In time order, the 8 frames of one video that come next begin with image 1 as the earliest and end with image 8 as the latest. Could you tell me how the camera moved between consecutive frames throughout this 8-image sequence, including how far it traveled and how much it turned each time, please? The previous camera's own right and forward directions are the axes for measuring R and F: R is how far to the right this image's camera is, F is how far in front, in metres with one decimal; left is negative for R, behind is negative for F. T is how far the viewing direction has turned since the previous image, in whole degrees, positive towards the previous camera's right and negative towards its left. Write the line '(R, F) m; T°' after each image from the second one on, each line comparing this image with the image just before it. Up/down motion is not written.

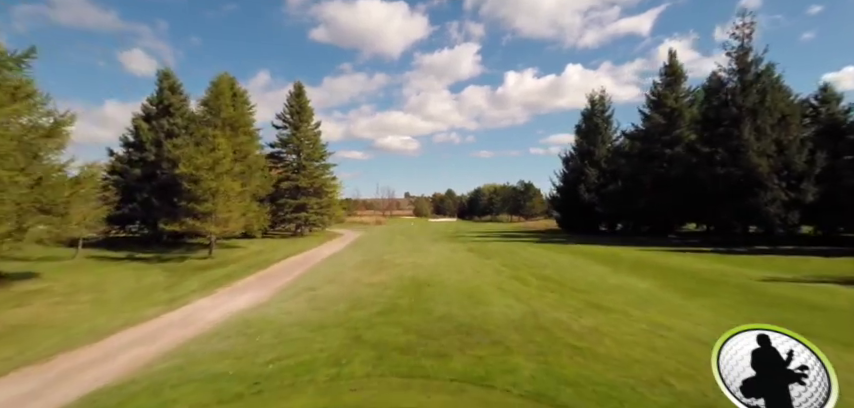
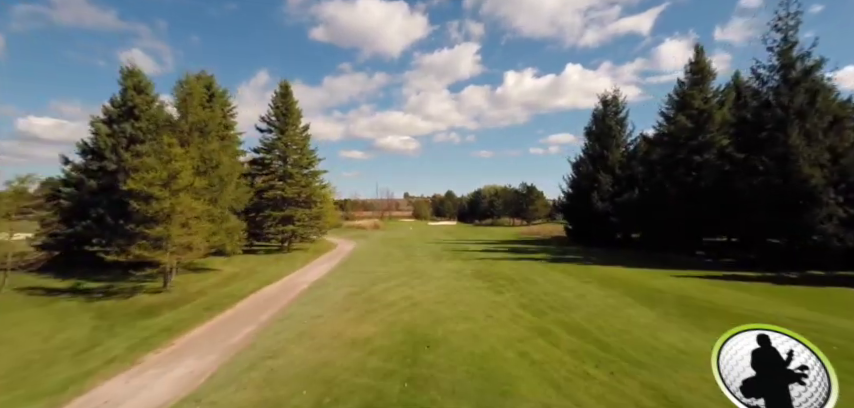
(0.0, +2.9) m; 0°
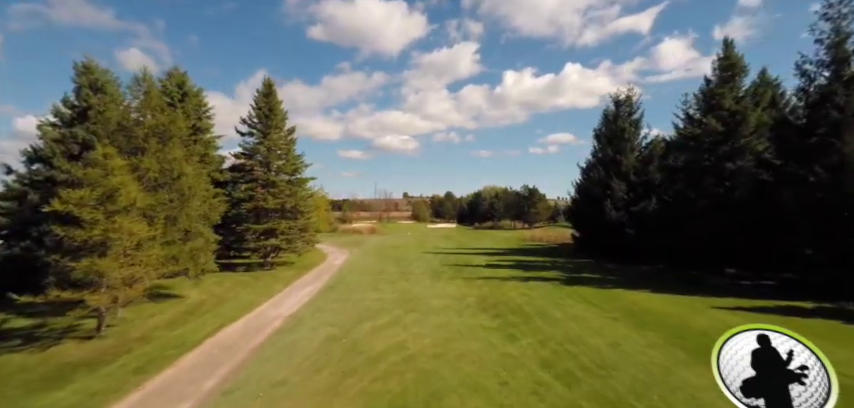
(+0.1, +2.7) m; 0°
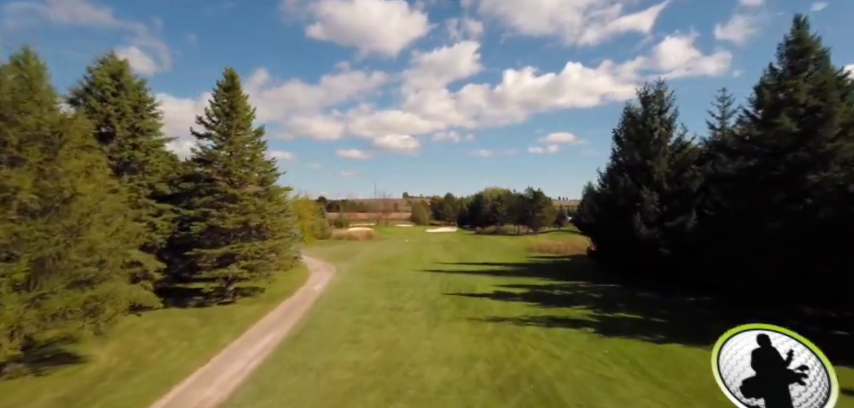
(+0.2, +4.7) m; 0°
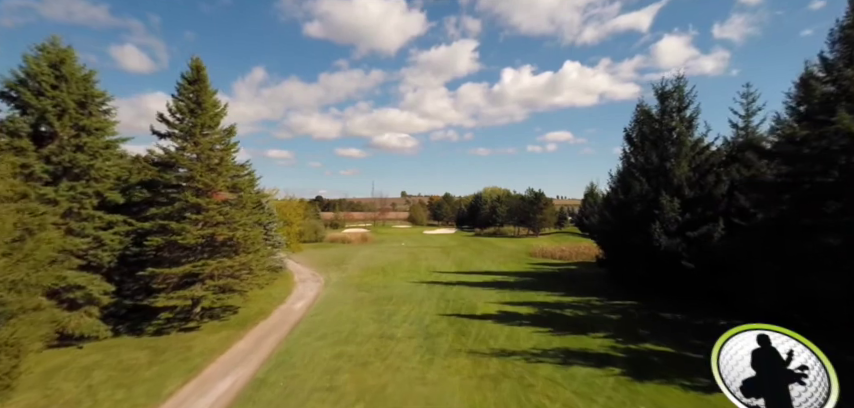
(+0.2, +2.7) m; 0°
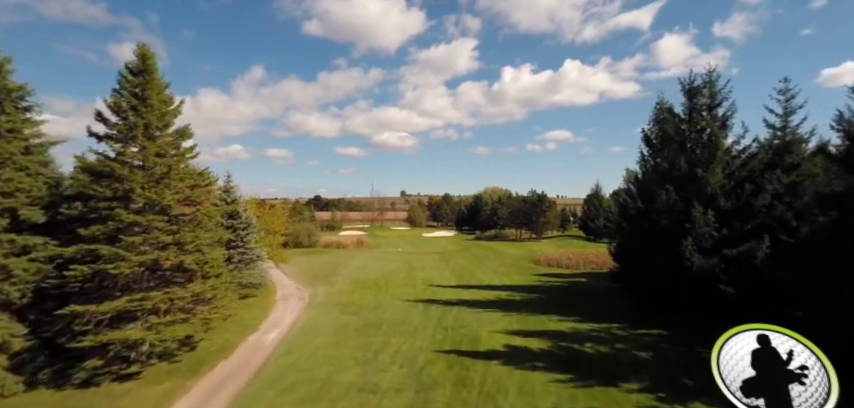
(+0.2, +3.2) m; 0°
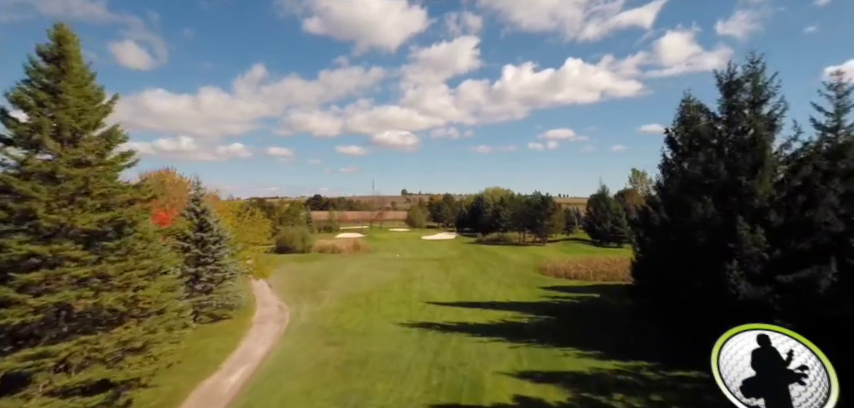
(+0.3, +3.3) m; 0°
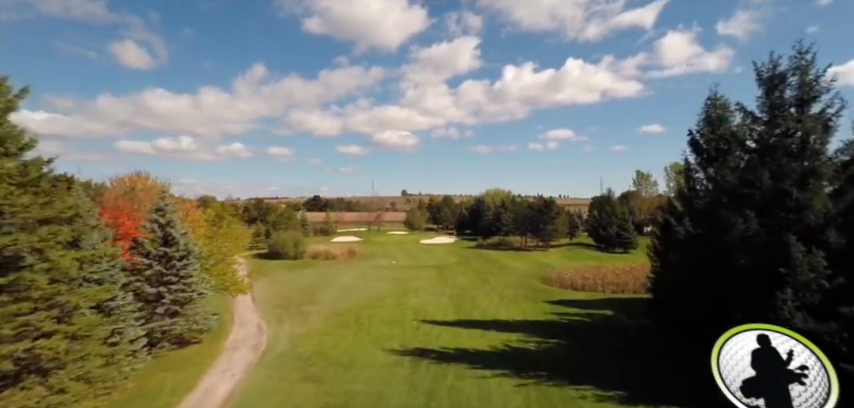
(+0.3, +2.8) m; 0°
